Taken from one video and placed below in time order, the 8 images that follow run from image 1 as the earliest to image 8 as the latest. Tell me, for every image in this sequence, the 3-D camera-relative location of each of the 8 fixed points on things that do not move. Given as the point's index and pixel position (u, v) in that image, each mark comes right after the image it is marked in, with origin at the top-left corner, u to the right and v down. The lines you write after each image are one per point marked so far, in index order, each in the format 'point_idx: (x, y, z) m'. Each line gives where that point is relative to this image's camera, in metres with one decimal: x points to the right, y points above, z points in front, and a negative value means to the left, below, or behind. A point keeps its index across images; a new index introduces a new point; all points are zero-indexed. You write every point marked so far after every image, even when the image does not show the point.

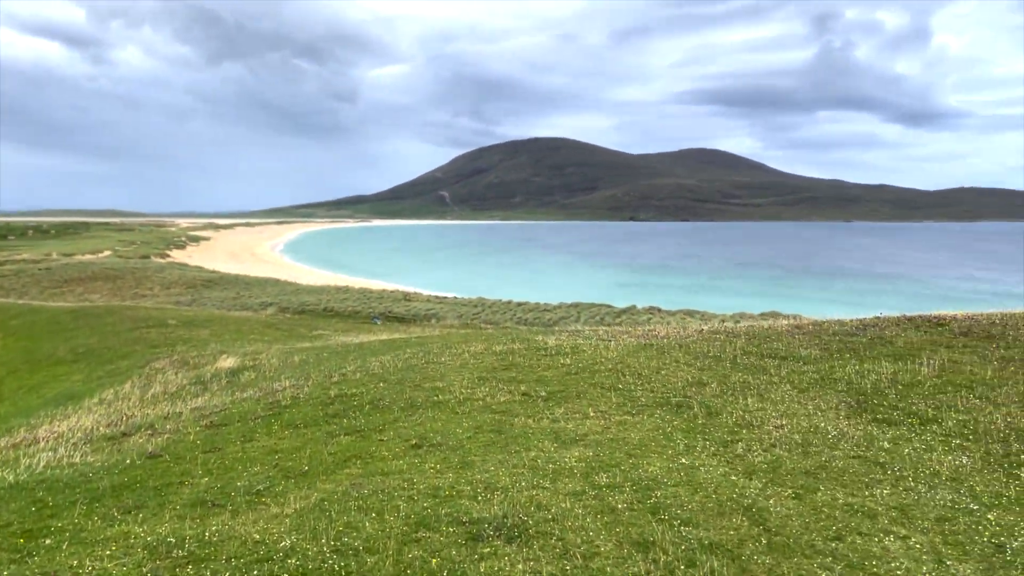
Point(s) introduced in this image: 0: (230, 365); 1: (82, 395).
0: (-6.2, -1.7, +18.7) m
1: (-9.8, -2.7, +19.0) m
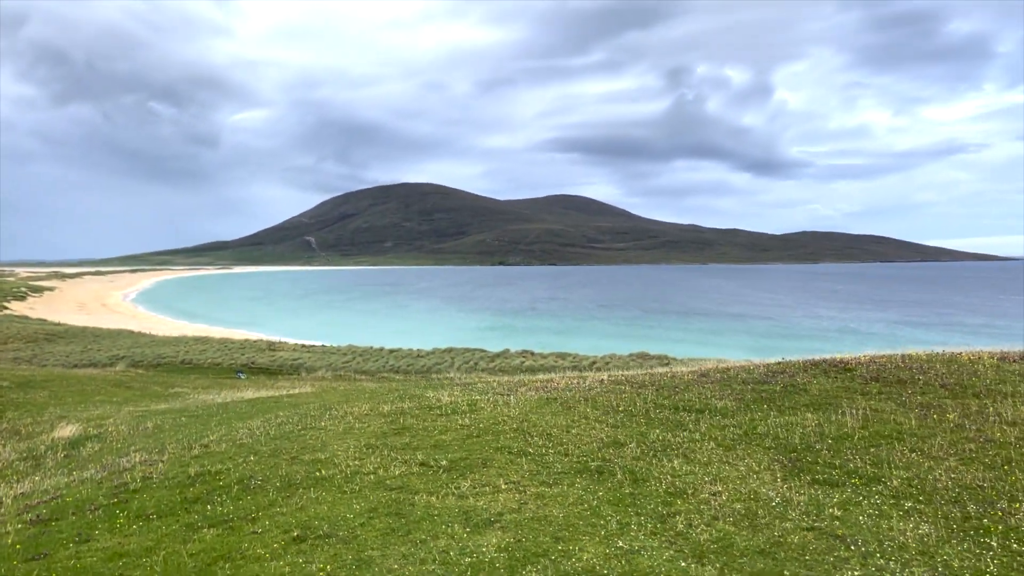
0: (-8.5, -2.9, +16.4) m
1: (-12.1, -3.9, +16.1) m
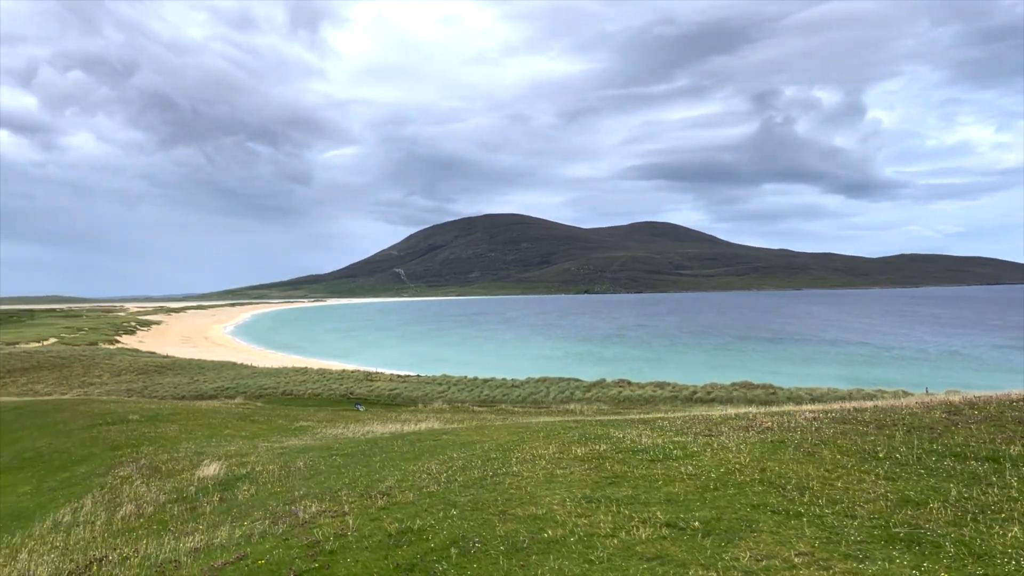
0: (-5.4, -3.4, +15.6) m
1: (-9.0, -4.5, +15.6) m
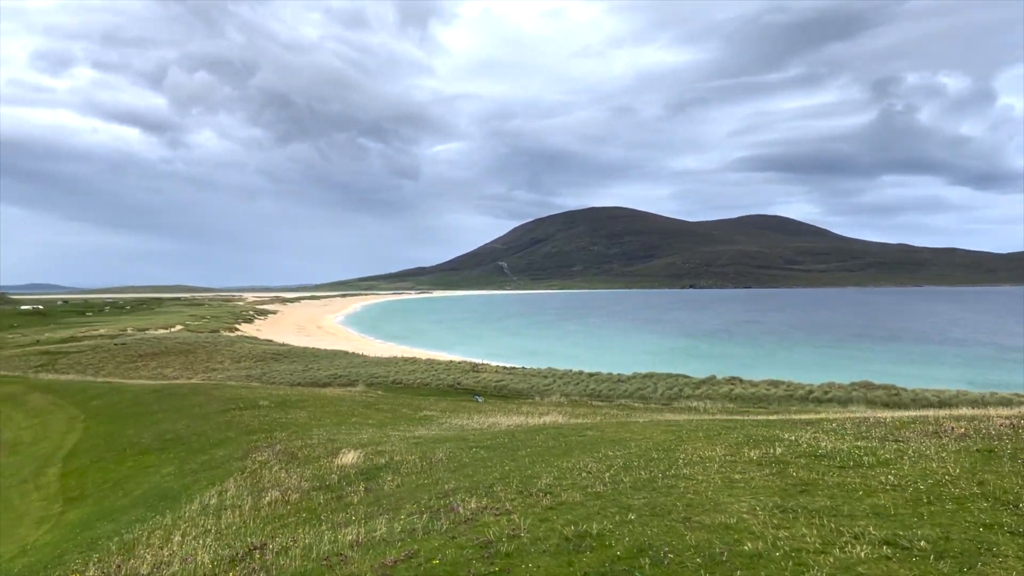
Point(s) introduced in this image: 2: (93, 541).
0: (-2.8, -3.2, +15.5) m
1: (-6.4, -4.2, +16.0) m
2: (-7.9, -4.7, +15.9) m
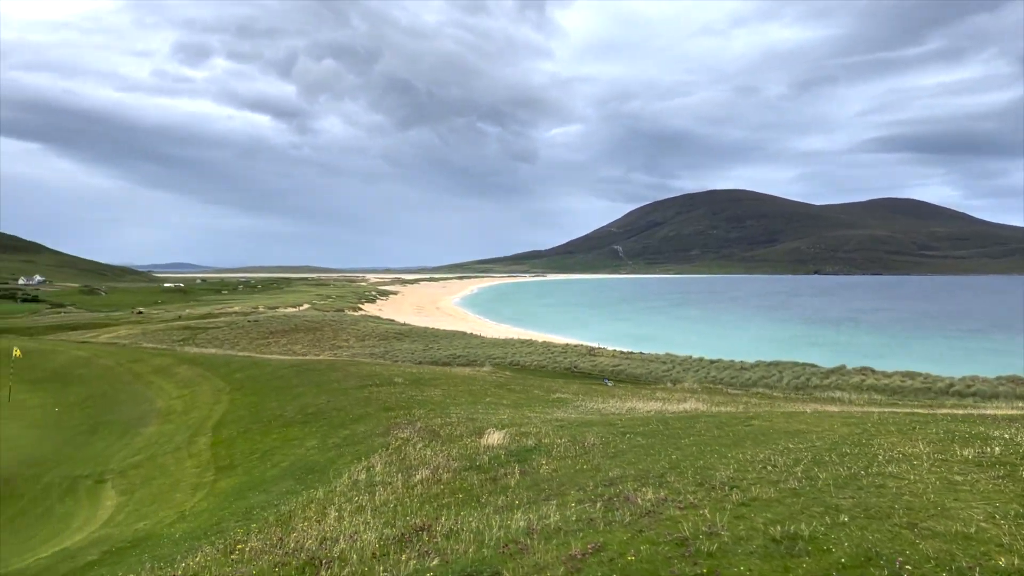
0: (-0.1, -2.8, +15.2) m
1: (-3.6, -3.8, +16.2) m
2: (-5.1, -4.3, +16.2) m
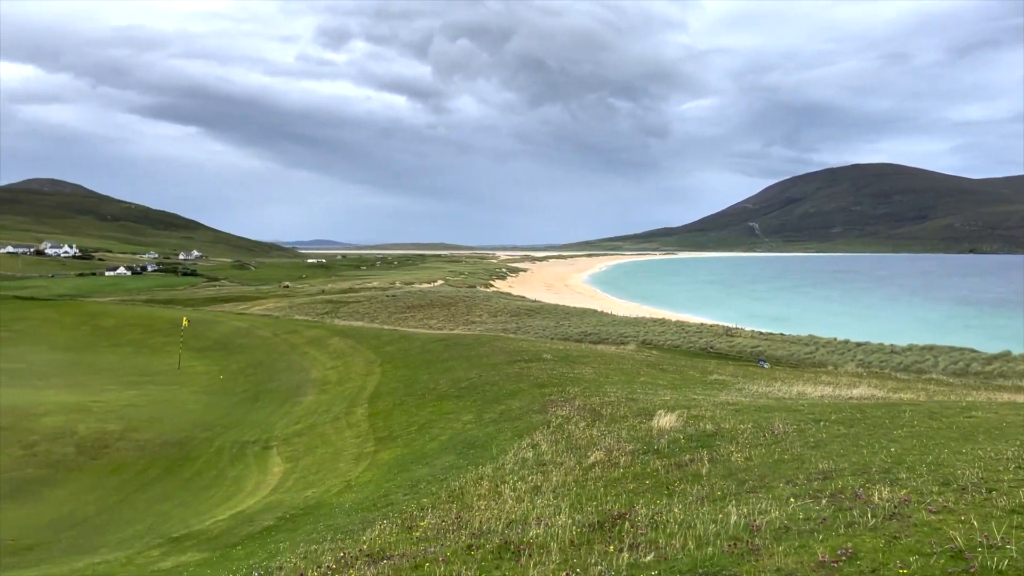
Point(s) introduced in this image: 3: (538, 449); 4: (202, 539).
0: (+2.9, -2.4, +14.4) m
1: (-0.5, -3.3, +15.9) m
2: (-1.9, -3.7, +16.2) m
3: (+0.5, -3.0, +15.6) m
4: (-5.7, -4.7, +15.7) m
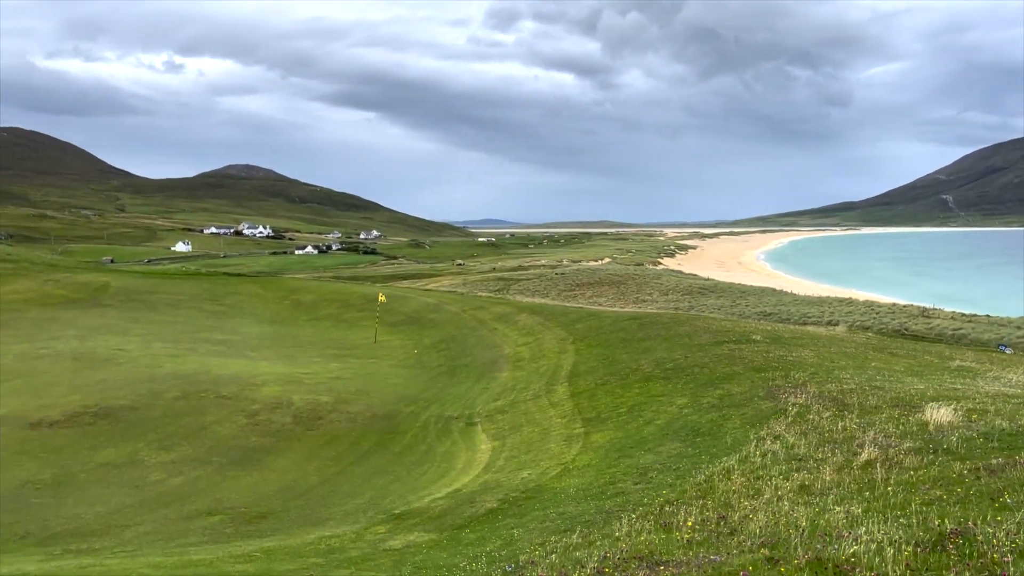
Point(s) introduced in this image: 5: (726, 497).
0: (+6.6, -2.0, +12.4) m
1: (+3.7, -2.8, +14.5) m
2: (+2.3, -3.3, +15.1) m
3: (+4.5, -2.5, +14.1) m
4: (-1.6, -4.2, +15.4) m
5: (+2.8, -2.8, +11.2) m
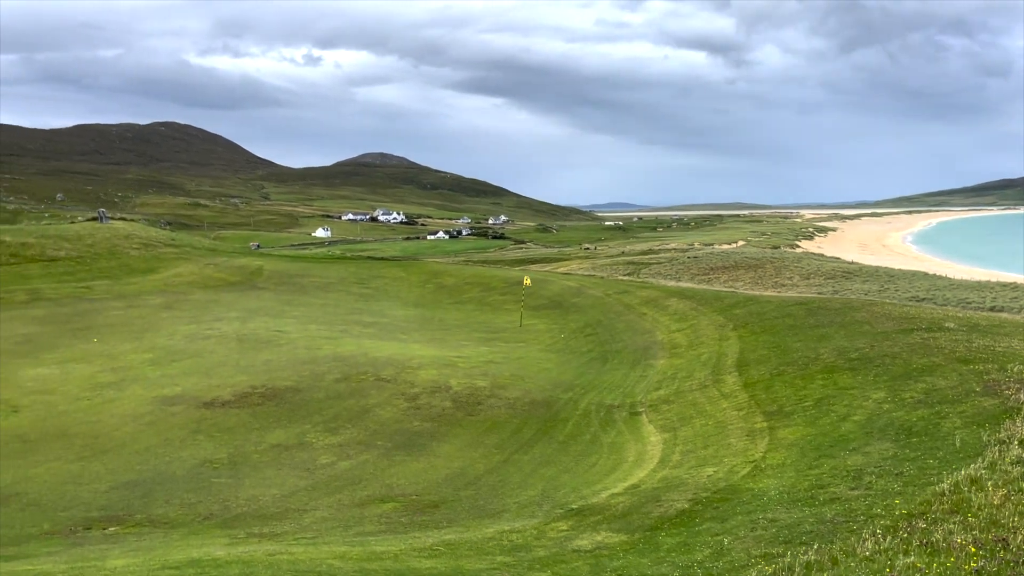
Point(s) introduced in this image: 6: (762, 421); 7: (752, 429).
0: (+9.3, -1.7, +10.1) m
1: (+6.7, -2.5, +12.7) m
2: (+5.5, -3.0, +13.5) m
3: (+7.5, -2.3, +12.1) m
4: (+1.7, -3.9, +14.4) m
5: (+5.4, -2.5, +9.5) m
6: (+5.7, -3.0, +19.3) m
7: (+5.4, -3.1, +18.9) m
